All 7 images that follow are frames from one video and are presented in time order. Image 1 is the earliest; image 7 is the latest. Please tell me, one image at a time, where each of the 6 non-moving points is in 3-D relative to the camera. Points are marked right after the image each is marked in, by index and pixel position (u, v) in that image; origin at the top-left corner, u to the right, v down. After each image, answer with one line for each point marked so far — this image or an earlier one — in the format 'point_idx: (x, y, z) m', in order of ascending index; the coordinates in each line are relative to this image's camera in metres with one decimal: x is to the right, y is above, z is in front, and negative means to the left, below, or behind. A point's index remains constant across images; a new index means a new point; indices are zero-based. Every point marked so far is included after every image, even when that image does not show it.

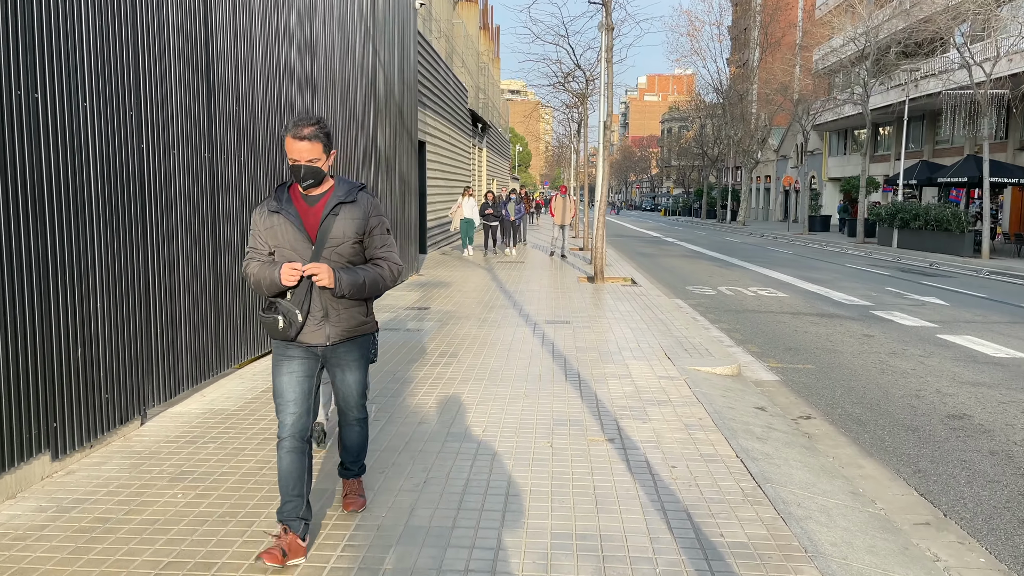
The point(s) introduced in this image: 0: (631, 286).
0: (+1.9, 0.0, +12.9) m
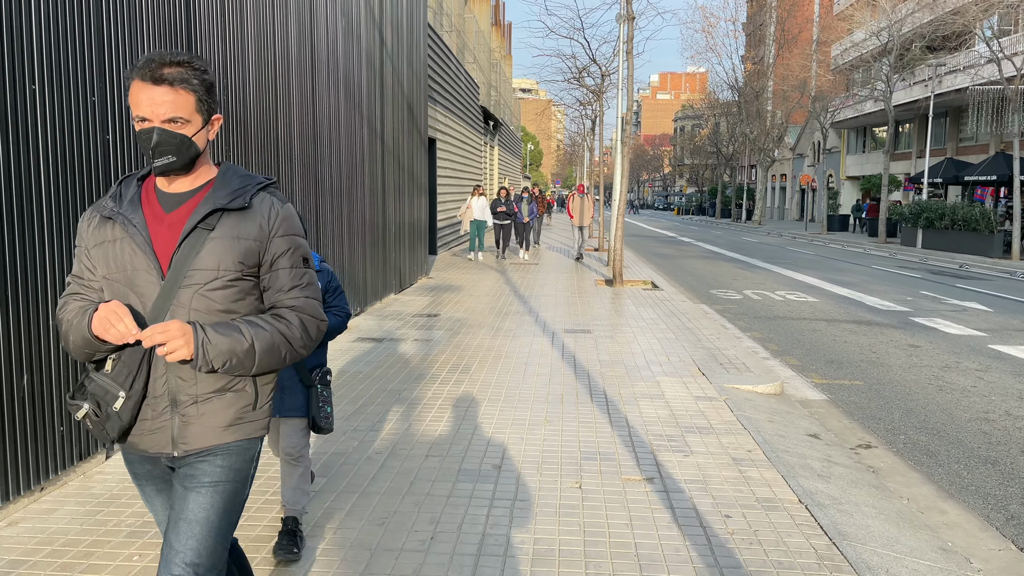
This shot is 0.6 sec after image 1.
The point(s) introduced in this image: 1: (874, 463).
0: (+2.1, 0.0, +12.2) m
1: (+2.1, -1.0, +4.7) m
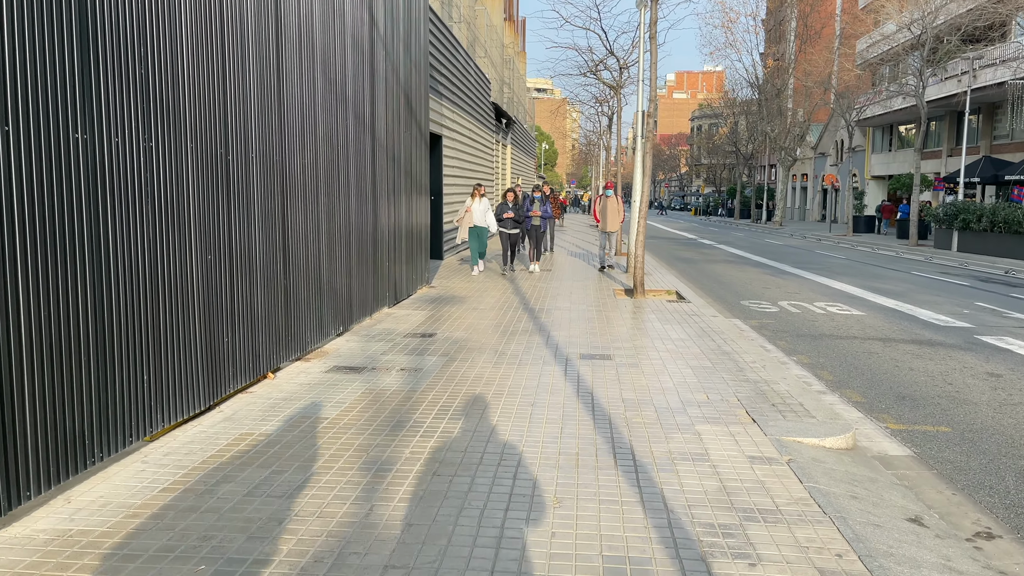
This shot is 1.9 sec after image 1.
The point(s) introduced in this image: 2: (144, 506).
0: (+2.2, -0.2, +10.9) m
1: (+2.1, -1.2, +3.4) m
2: (-1.6, -1.0, +3.6) m
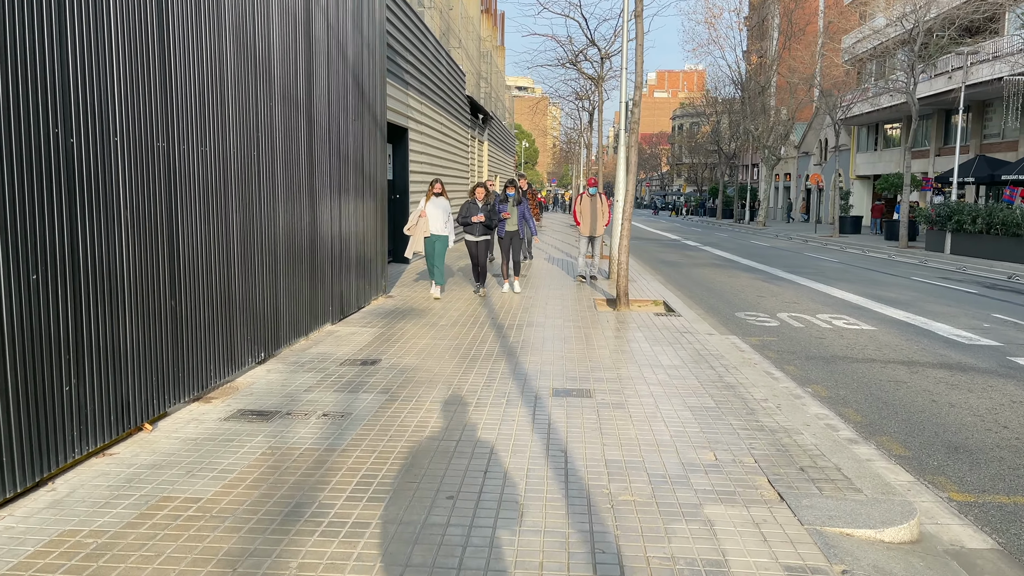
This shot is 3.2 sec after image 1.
0: (+1.8, -0.3, +9.6) m
1: (+1.9, -1.3, +2.1) m
2: (-1.9, -1.1, +2.2) m
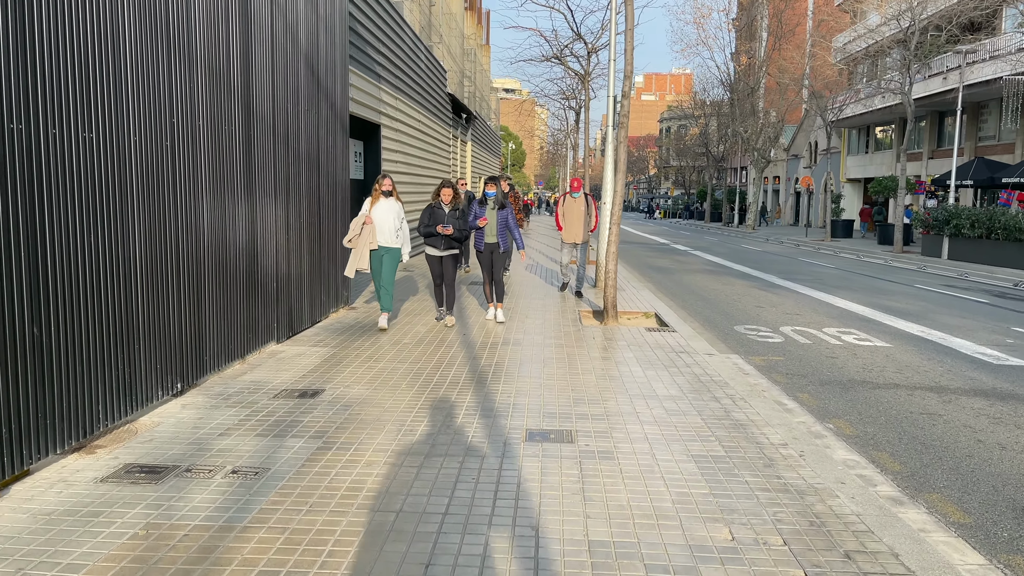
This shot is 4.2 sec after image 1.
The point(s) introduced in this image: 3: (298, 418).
0: (+1.6, -0.5, +8.6) m
1: (+1.7, -1.5, +1.1) m
2: (-2.0, -1.2, +1.1) m
3: (-1.3, -0.8, +5.0) m
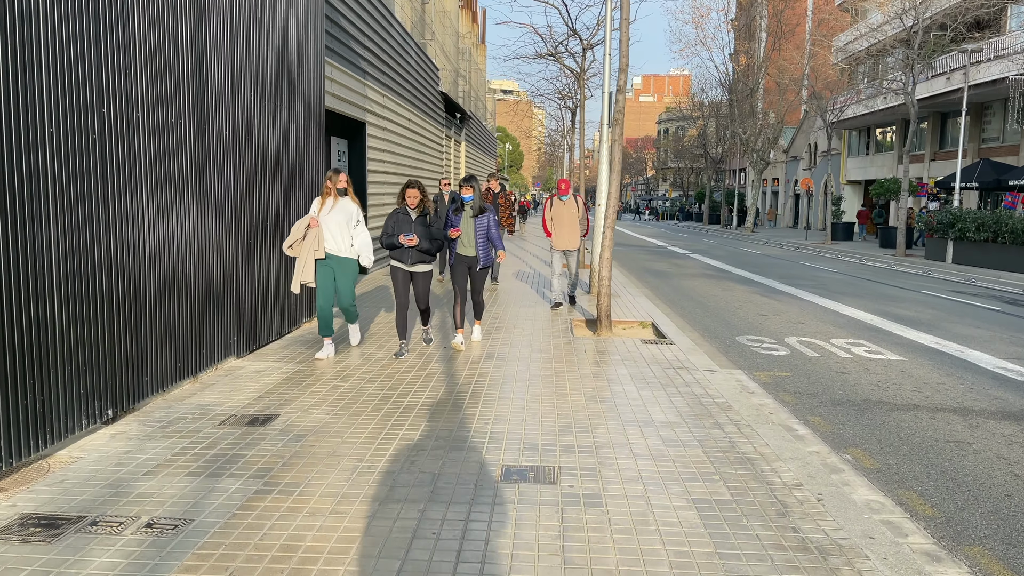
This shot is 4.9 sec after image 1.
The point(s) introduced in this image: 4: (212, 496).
0: (+1.4, -0.6, +7.9) m
1: (+1.6, -1.5, +0.5) m
2: (-2.2, -1.3, +0.5) m
3: (-1.5, -0.9, +4.4) m
4: (-1.4, -1.0, +3.8) m
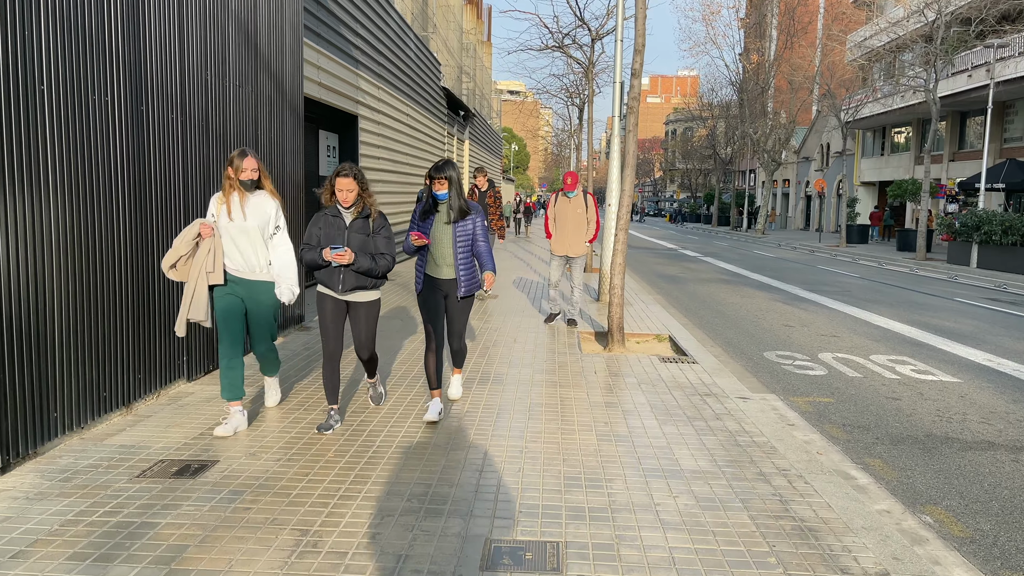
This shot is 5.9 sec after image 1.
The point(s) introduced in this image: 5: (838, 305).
0: (+1.4, -0.7, +6.9) m
1: (+1.5, -1.6, -0.5) m
2: (-2.2, -1.4, -0.5) m
3: (-1.5, -1.0, +3.4) m
4: (-1.4, -1.0, +2.8) m
5: (+5.1, -0.3, +12.6) m
